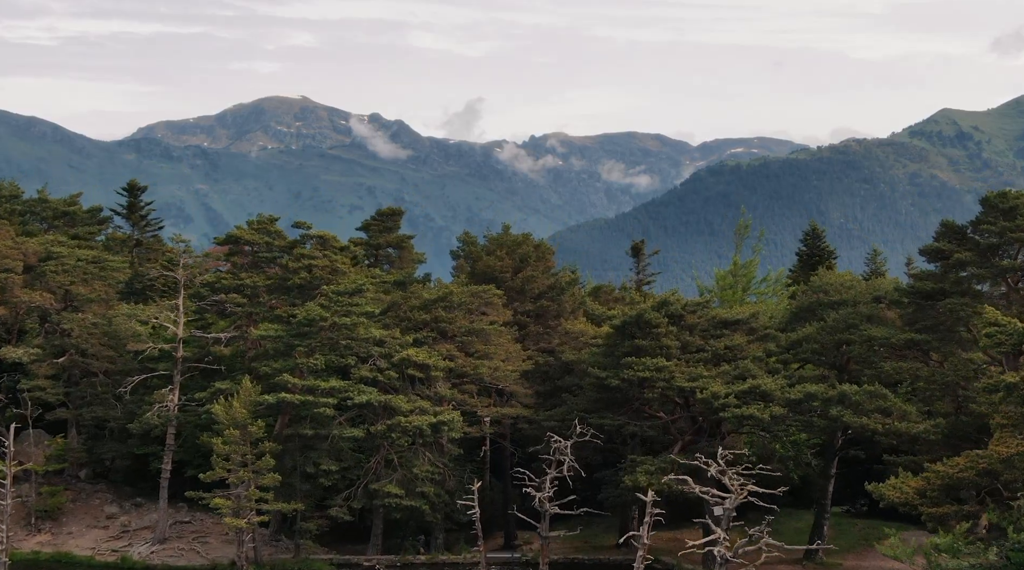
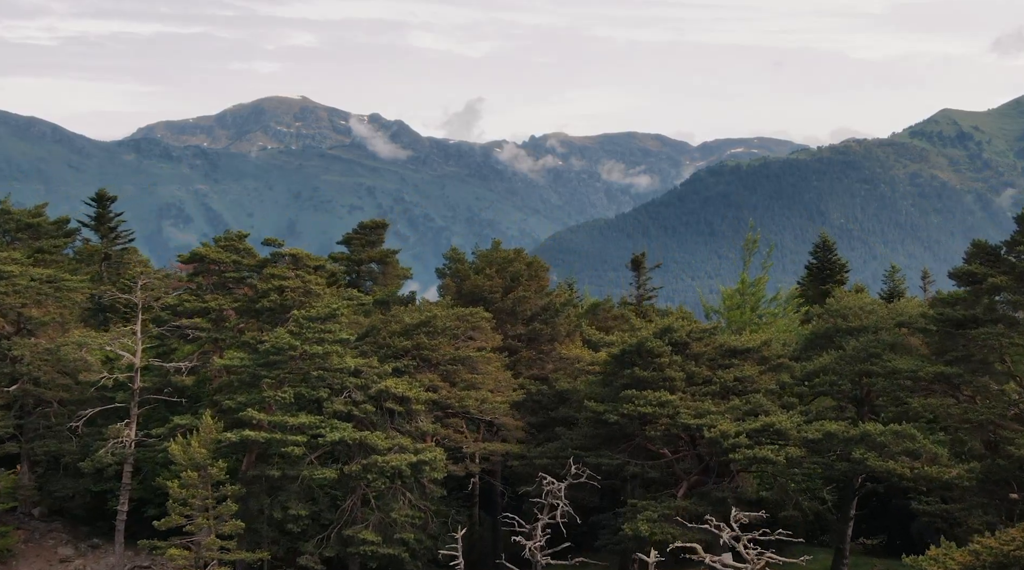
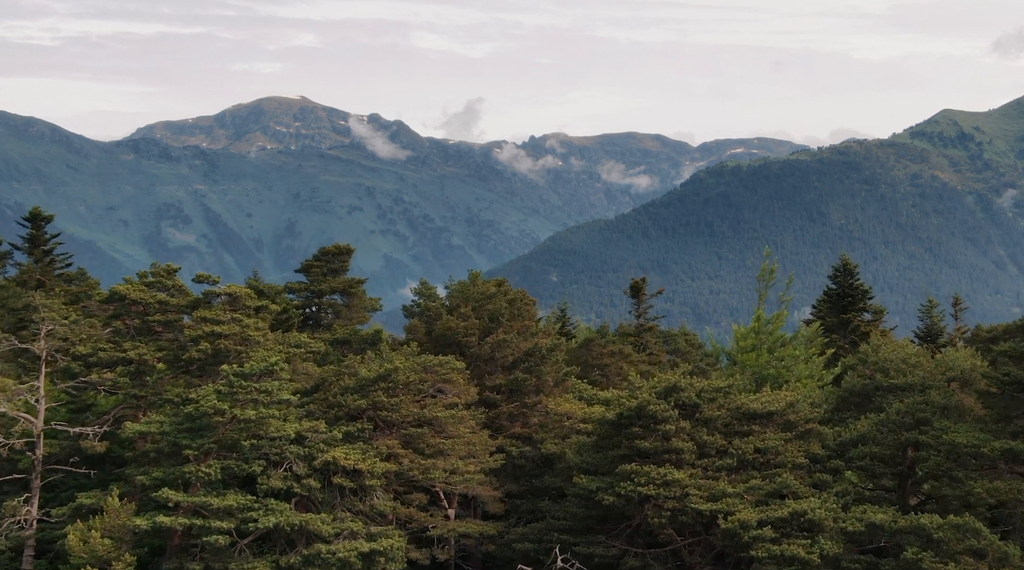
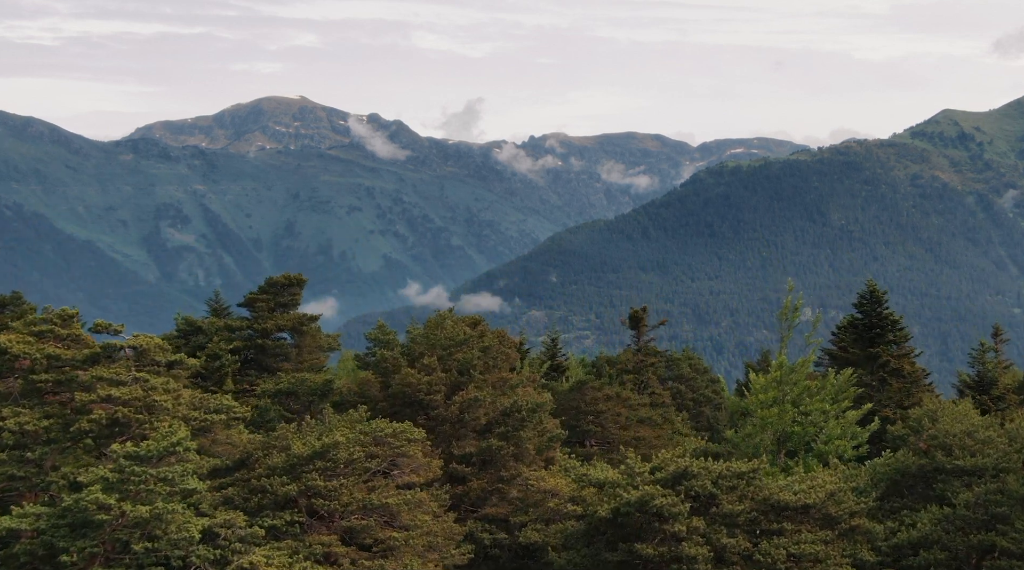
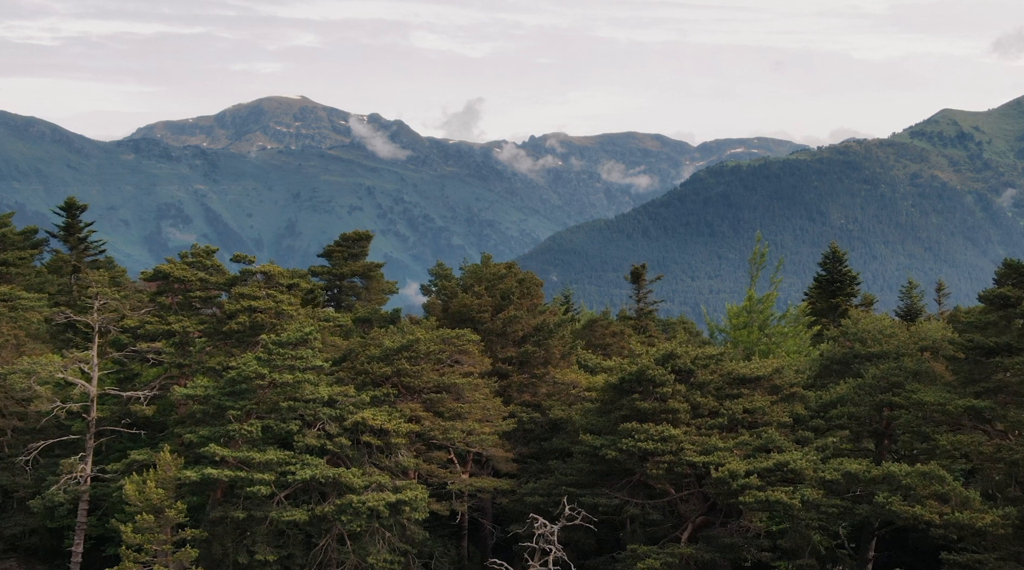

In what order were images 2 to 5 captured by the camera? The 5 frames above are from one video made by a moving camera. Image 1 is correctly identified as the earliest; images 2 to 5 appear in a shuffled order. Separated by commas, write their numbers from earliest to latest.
2, 5, 3, 4
